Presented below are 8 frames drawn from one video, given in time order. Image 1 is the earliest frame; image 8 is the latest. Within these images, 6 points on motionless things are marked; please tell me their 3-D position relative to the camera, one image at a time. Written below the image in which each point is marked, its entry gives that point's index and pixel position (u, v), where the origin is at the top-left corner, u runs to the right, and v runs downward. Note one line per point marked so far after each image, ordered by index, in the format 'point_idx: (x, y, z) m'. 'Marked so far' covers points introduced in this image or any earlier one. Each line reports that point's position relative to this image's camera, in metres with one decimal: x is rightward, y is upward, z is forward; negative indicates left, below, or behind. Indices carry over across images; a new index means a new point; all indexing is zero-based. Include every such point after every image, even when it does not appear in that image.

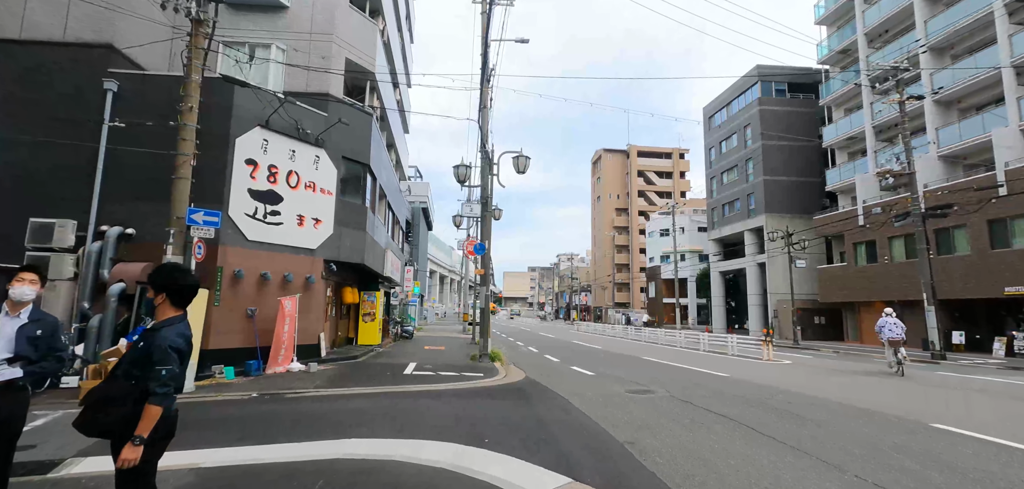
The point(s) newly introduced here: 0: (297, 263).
0: (-5.6, -0.5, +11.9) m
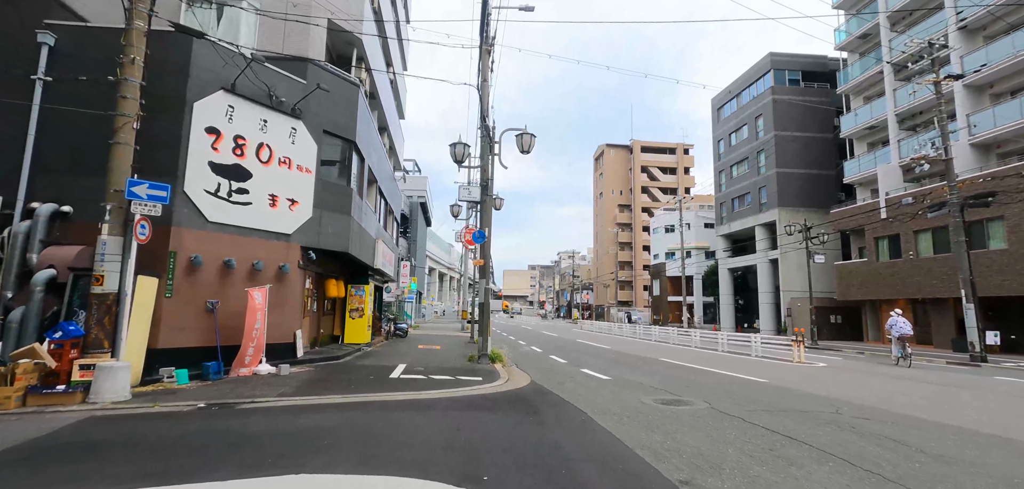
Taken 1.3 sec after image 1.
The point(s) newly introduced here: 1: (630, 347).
0: (-5.5, -0.1, +10.3) m
1: (+4.9, -4.2, +19.0) m
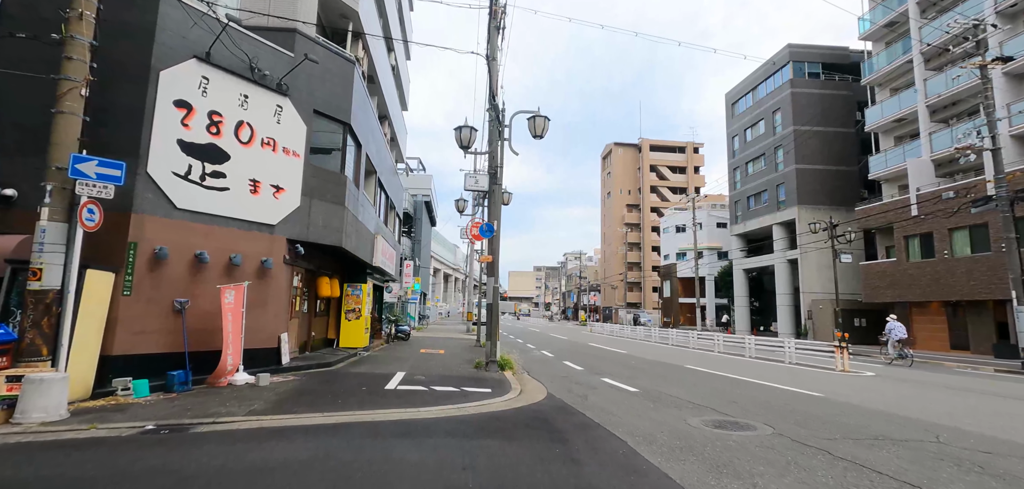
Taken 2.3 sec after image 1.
0: (-5.2, 0.0, +9.1) m
1: (+5.2, -4.1, +17.6) m
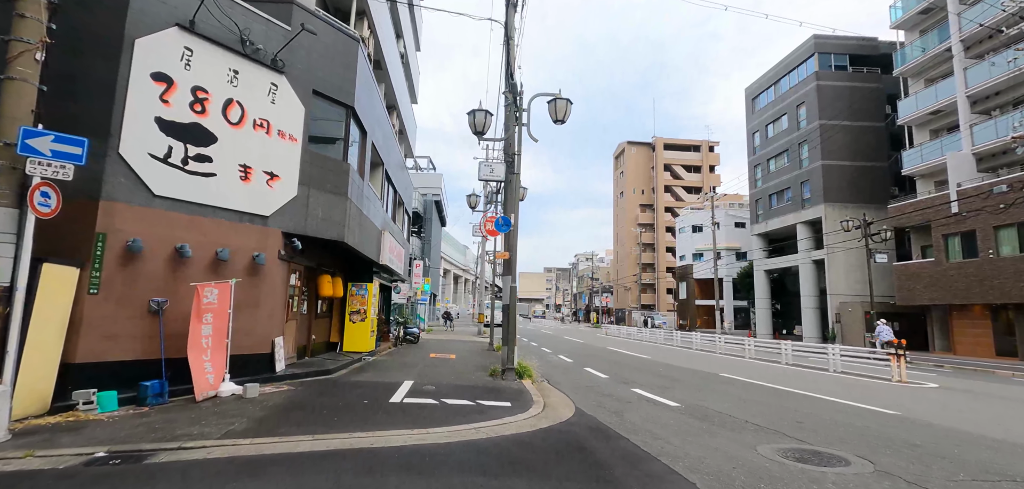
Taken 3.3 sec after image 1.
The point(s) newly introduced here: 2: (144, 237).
0: (-4.8, +0.2, +8.1) m
1: (+5.8, -4.0, +16.4) m
2: (-5.5, +0.1, +6.9) m
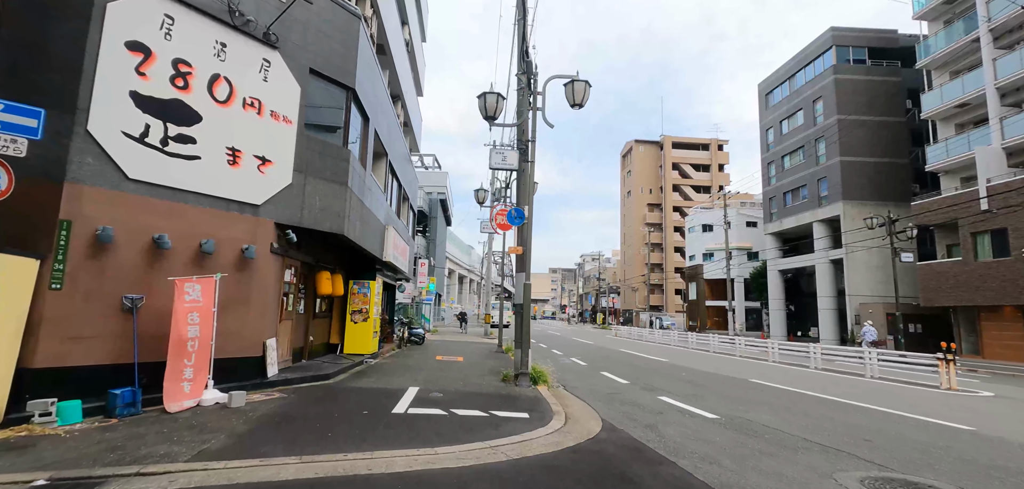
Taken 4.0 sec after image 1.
0: (-4.6, +0.3, +7.3) m
1: (+6.1, -3.9, +15.5) m
2: (-5.3, +0.2, +6.1) m
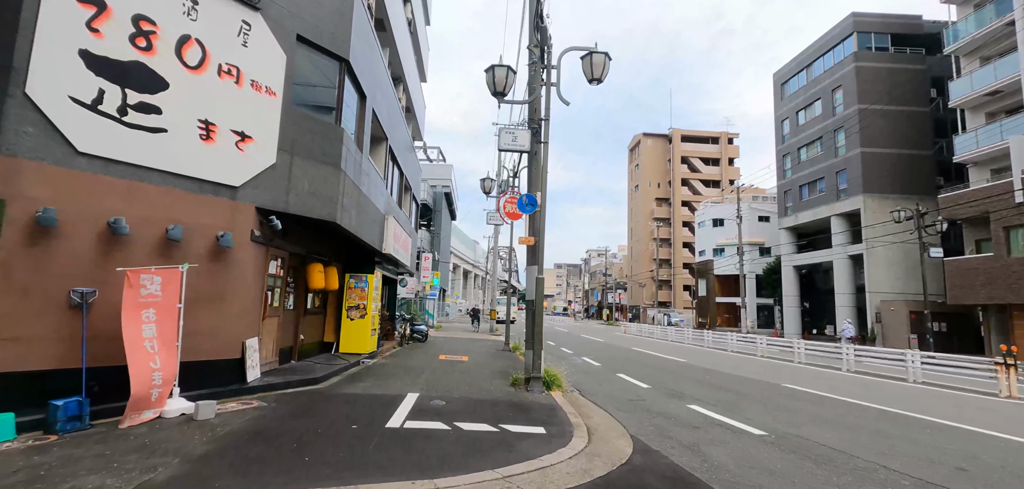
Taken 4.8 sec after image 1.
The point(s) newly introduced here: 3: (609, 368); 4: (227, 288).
0: (-4.4, +0.5, +6.4) m
1: (+6.4, -3.7, +14.5) m
2: (-5.1, +0.4, +5.2) m
3: (+2.7, -3.4, +12.8) m
4: (-4.2, -0.6, +6.7) m
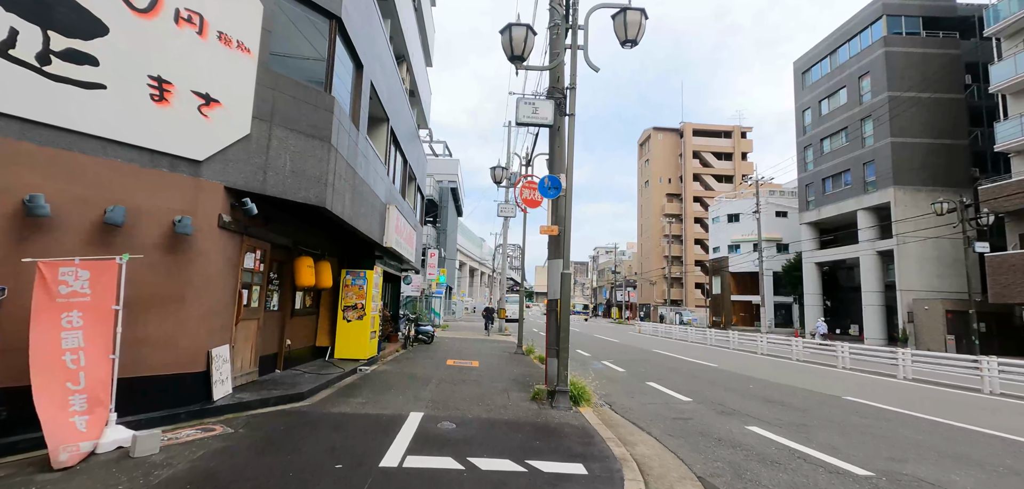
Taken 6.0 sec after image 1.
0: (-4.1, +0.6, +5.2) m
1: (+6.8, -3.5, +13.1) m
2: (-4.8, +0.6, +4.0) m
3: (+3.1, -3.2, +11.5) m
4: (-3.8, -0.5, +5.5) m
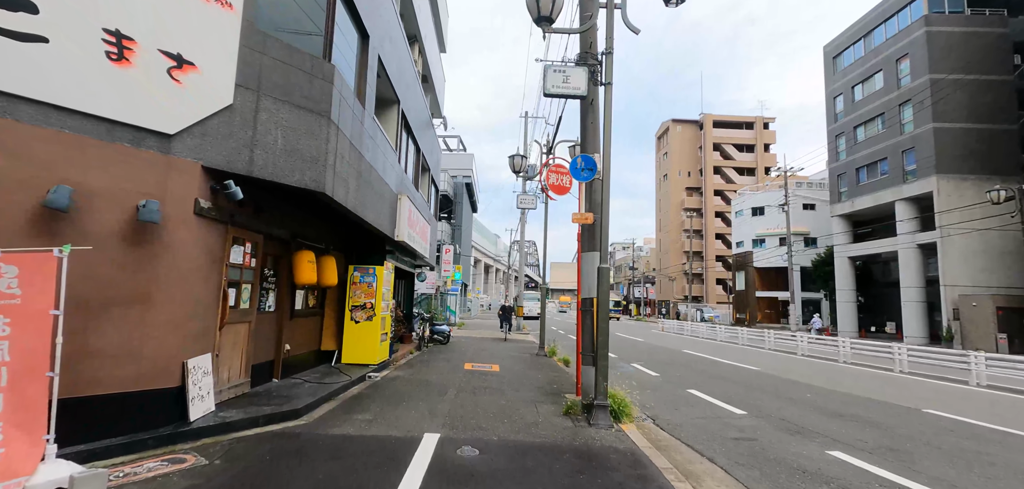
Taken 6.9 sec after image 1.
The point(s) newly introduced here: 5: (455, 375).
0: (-3.8, +0.7, +4.2) m
1: (+7.4, -3.3, +11.9) m
2: (-4.5, +0.6, +3.1) m
3: (+3.6, -3.1, +10.4) m
4: (-3.5, -0.4, +4.6) m
5: (-1.1, -2.6, +9.2) m
